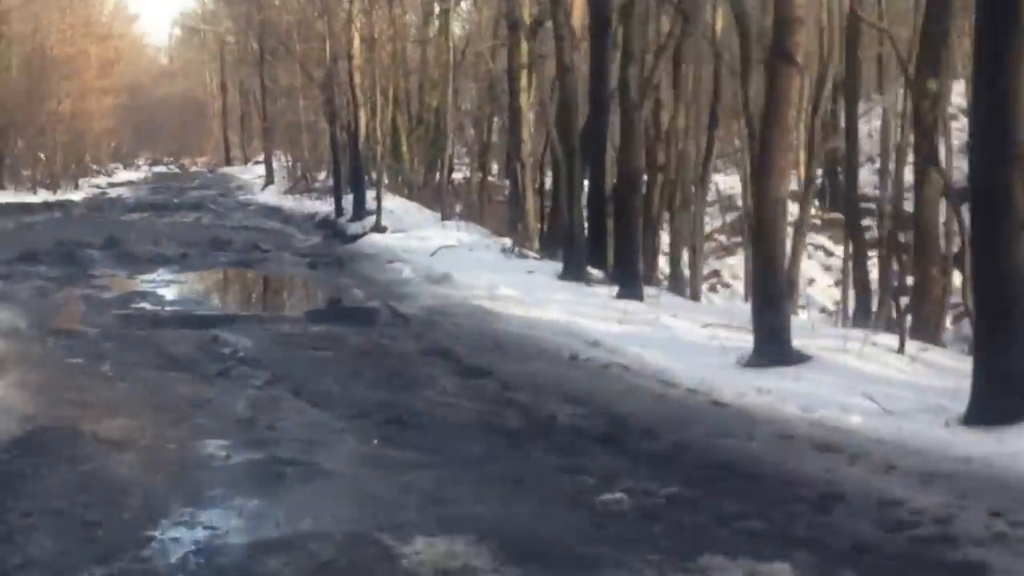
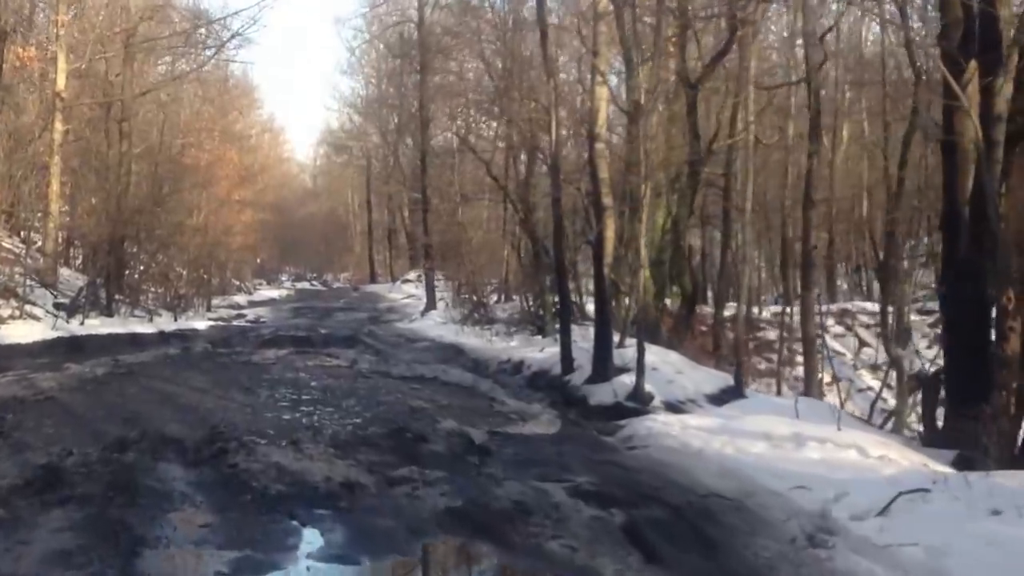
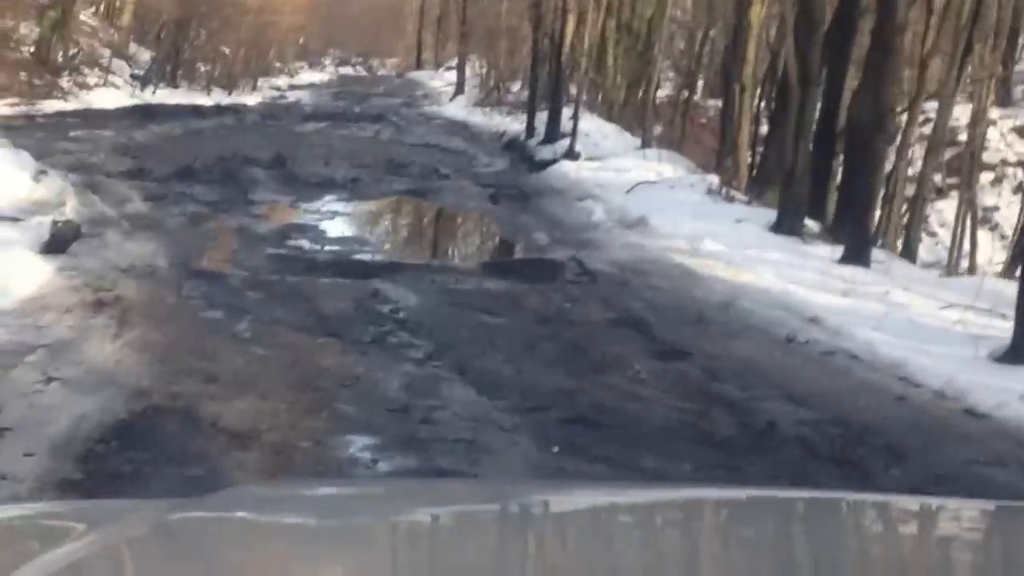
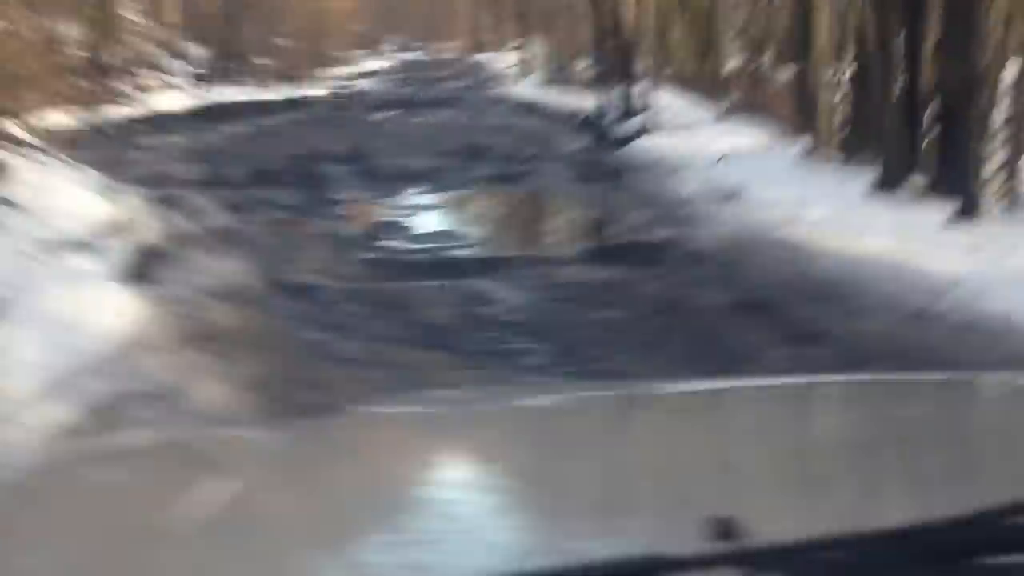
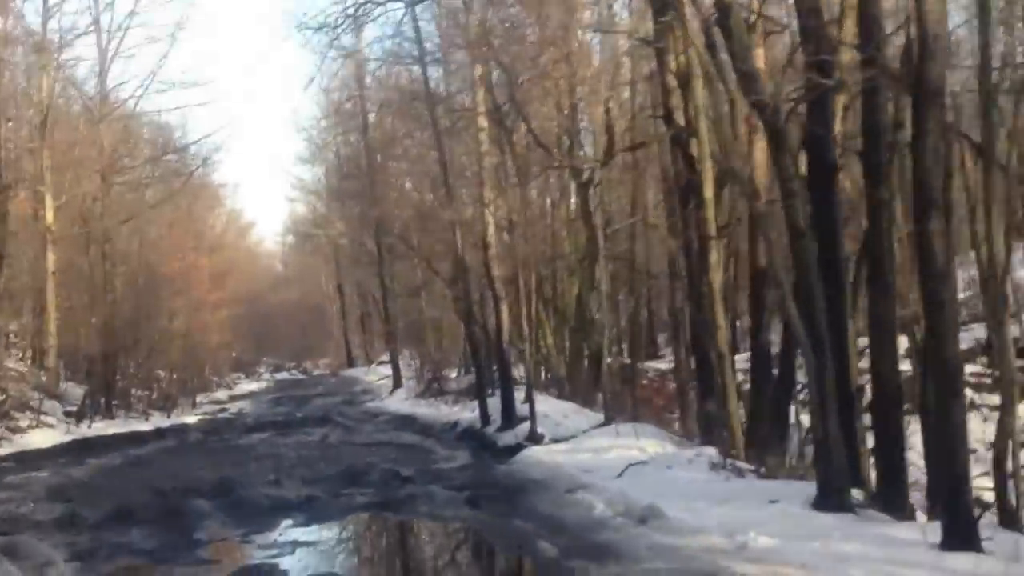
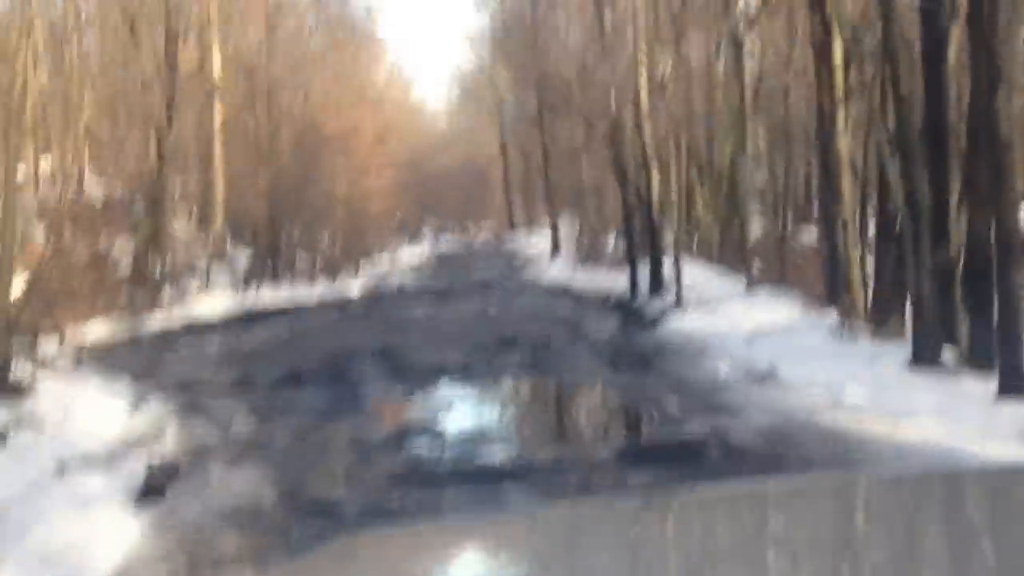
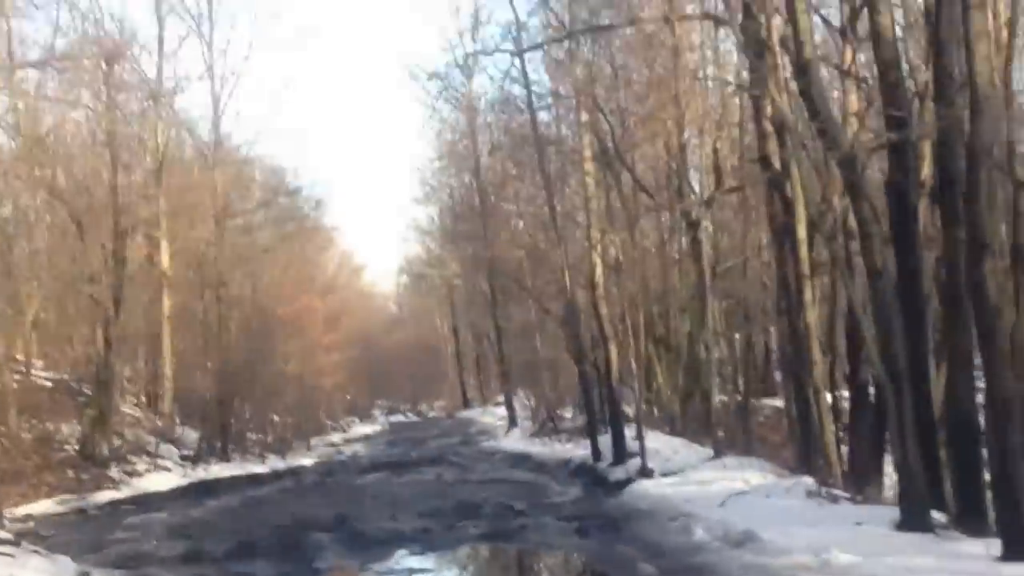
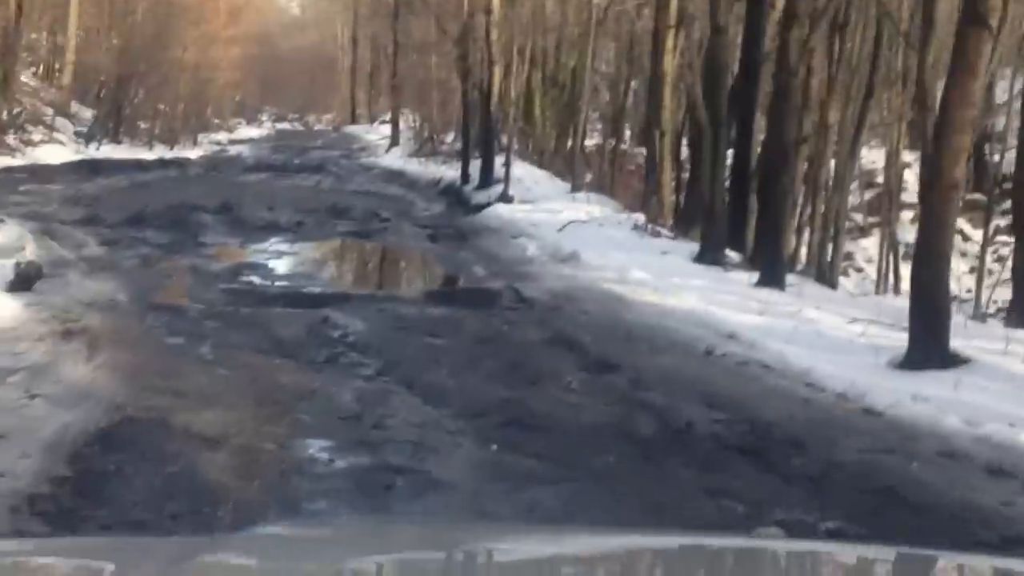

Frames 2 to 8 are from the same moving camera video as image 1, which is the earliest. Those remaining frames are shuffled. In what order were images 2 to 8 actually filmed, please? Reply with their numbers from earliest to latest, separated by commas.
8, 3, 4, 6, 7, 5, 2
